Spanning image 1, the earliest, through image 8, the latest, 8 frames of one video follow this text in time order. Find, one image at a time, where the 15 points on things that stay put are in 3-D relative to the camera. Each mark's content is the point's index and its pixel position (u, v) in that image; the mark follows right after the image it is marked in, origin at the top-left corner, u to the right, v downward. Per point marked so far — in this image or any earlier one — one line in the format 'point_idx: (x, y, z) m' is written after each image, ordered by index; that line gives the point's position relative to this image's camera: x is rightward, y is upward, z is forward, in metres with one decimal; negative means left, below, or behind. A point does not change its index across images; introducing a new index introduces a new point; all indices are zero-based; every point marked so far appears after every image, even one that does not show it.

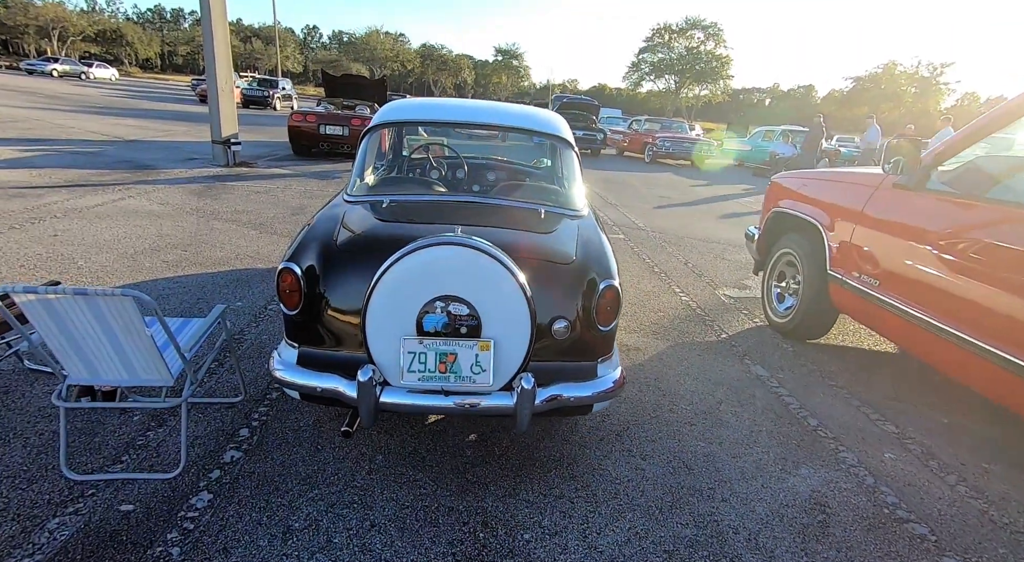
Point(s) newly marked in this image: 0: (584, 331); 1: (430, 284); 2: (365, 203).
0: (+0.5, -0.4, +4.1) m
1: (-0.6, 0.0, +3.8) m
2: (-1.4, +0.7, +5.3) m
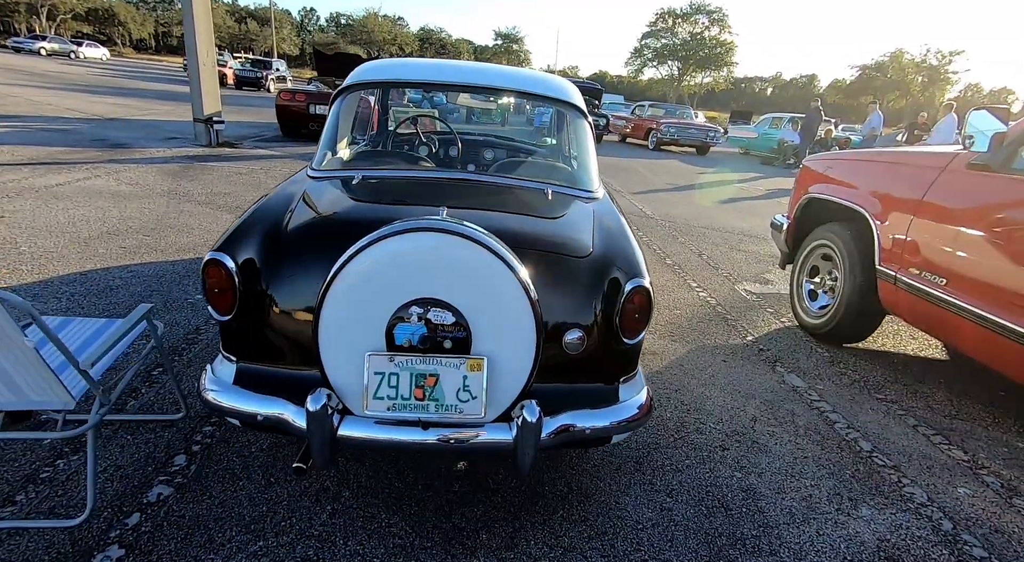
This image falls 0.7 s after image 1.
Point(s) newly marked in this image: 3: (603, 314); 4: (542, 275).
0: (+0.5, -0.4, +3.2) m
1: (-0.6, 0.0, +2.8) m
2: (-1.4, +0.8, +4.4) m
3: (+0.5, -0.2, +3.2) m
4: (+0.2, 0.0, +3.1) m
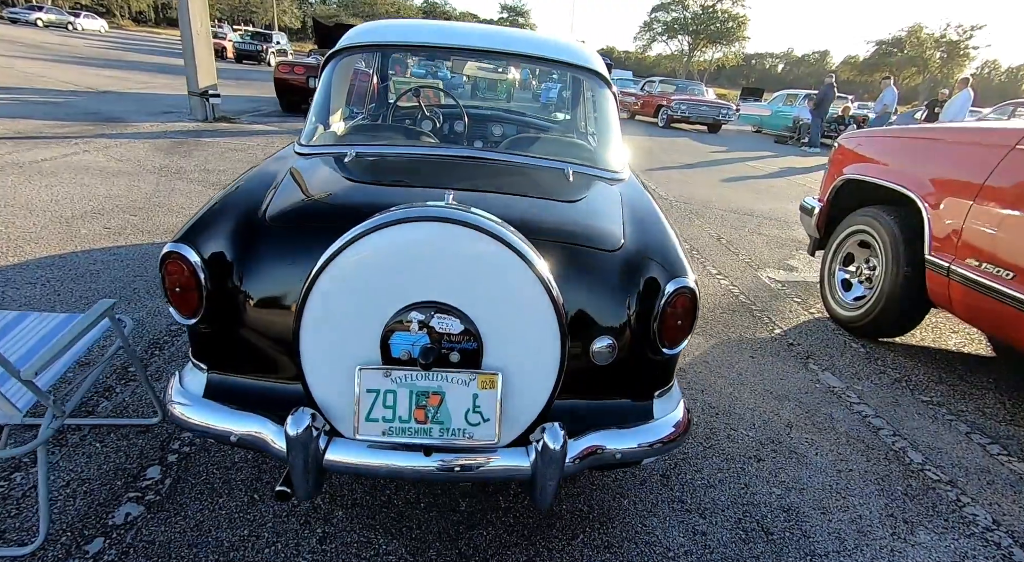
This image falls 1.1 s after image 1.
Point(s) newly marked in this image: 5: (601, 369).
0: (+0.6, -0.4, +2.7) m
1: (-0.5, 0.0, +2.4) m
2: (-1.3, +0.9, +3.9) m
3: (+0.6, -0.2, +2.7) m
4: (+0.3, 0.0, +2.7) m
5: (+0.4, -0.4, +2.7) m
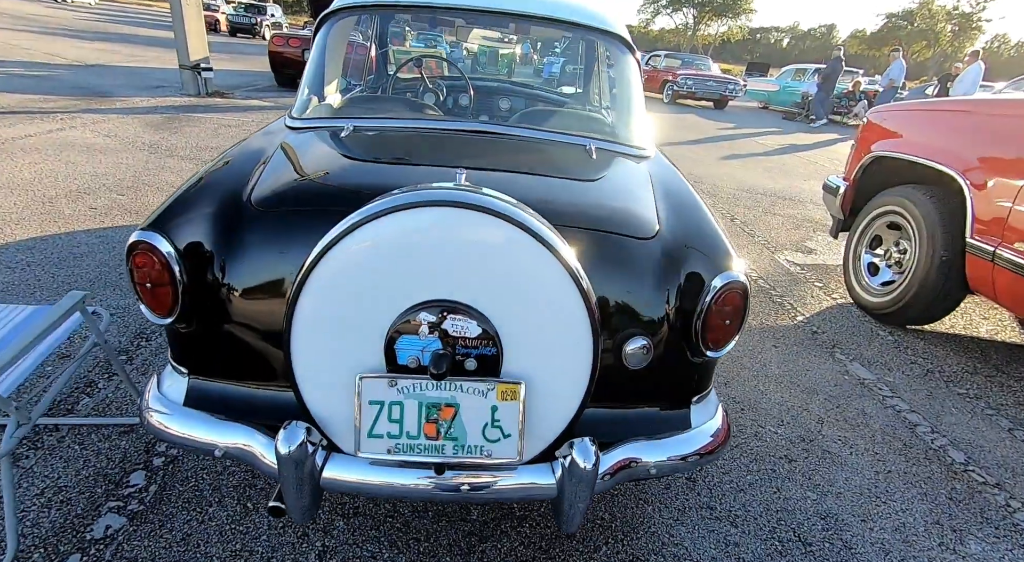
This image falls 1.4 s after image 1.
0: (+0.7, -0.3, +2.4) m
1: (-0.4, 0.0, +2.0) m
2: (-1.2, +0.9, +3.5) m
3: (+0.7, -0.2, +2.4) m
4: (+0.3, +0.1, +2.3) m
5: (+0.5, -0.4, +2.4) m
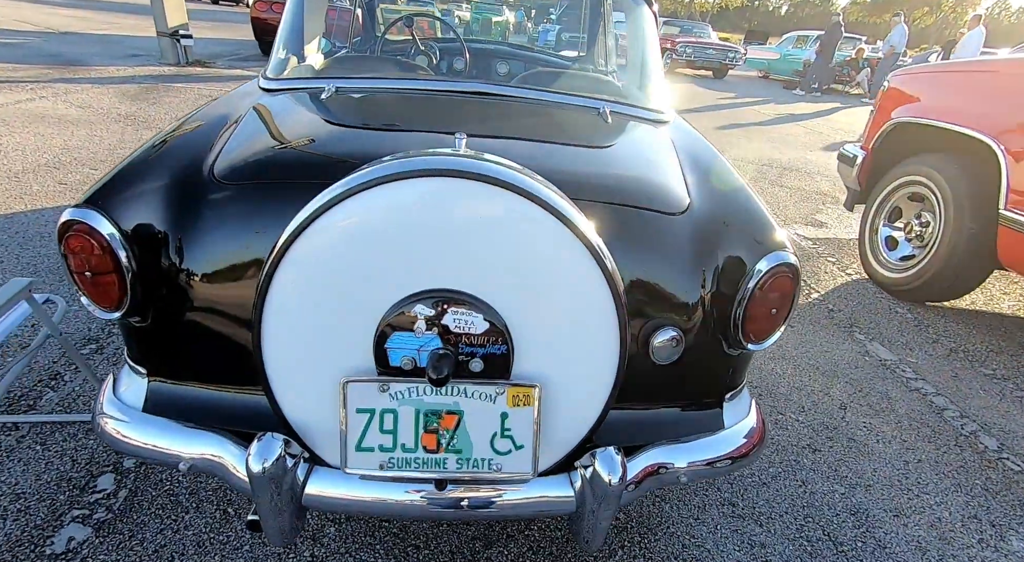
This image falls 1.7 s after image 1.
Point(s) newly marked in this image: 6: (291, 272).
0: (+0.7, -0.3, +2.1) m
1: (-0.3, 0.0, +1.7) m
2: (-1.2, +1.0, +3.1) m
3: (+0.7, -0.1, +2.0) m
4: (+0.4, +0.1, +2.0) m
5: (+0.6, -0.3, +2.1) m
6: (-0.7, 0.0, +1.7) m
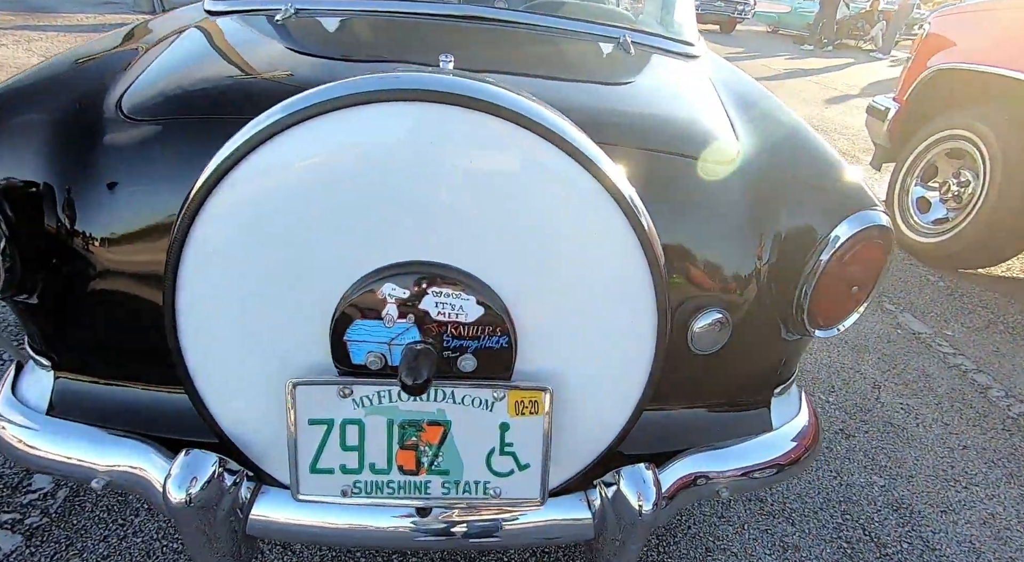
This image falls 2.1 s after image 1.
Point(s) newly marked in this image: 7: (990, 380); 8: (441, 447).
0: (+0.7, -0.2, +1.7) m
1: (-0.3, +0.1, +1.2) m
2: (-1.2, +1.2, +2.6) m
3: (+0.7, 0.0, +1.6) m
4: (+0.4, +0.2, +1.5) m
5: (+0.6, -0.2, +1.7) m
6: (-0.7, +0.1, +1.2) m
7: (+3.2, -0.7, +3.8) m
8: (-0.2, -0.4, +1.4) m
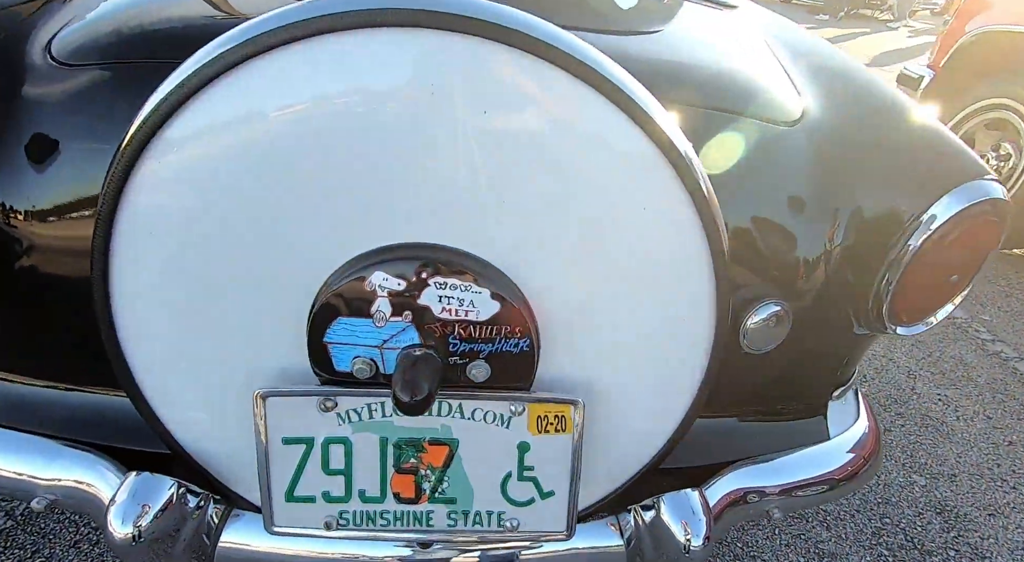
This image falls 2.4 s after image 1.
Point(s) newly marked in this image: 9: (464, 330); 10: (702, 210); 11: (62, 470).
0: (+0.8, -0.1, +1.4) m
1: (-0.3, +0.1, +0.9) m
2: (-1.1, +1.3, +2.3) m
3: (+0.8, 0.0, +1.3) m
4: (+0.4, +0.2, +1.2) m
5: (+0.6, -0.2, +1.4) m
6: (-0.6, +0.1, +1.0) m
7: (+3.3, -0.6, +3.5) m
8: (-0.1, -0.4, +1.1) m
9: (-0.1, -0.1, +1.0) m
10: (+0.3, +0.1, +1.0) m
11: (-1.0, -0.5, +1.3) m
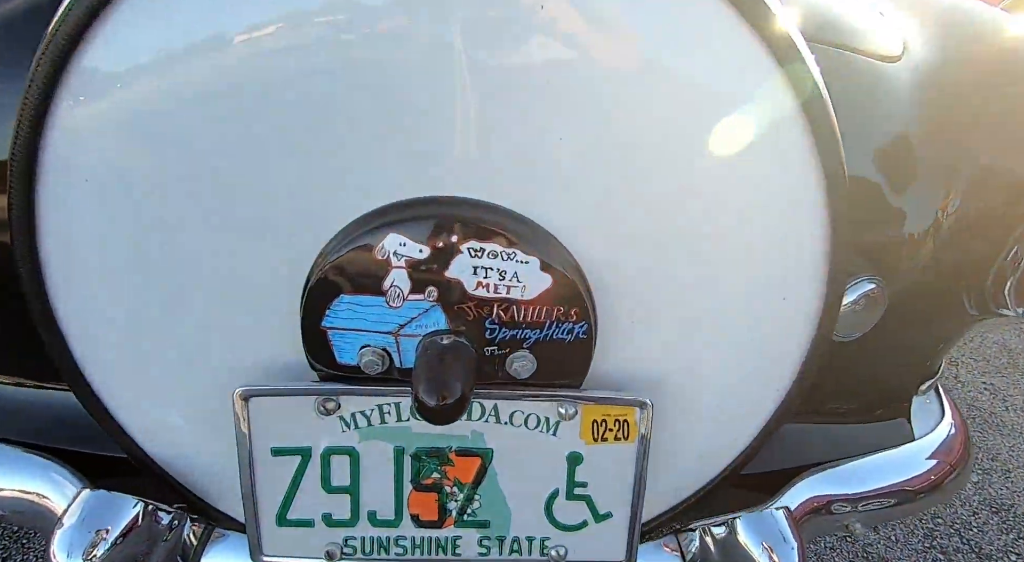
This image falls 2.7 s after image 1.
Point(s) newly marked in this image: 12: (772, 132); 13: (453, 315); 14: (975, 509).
0: (+0.9, -0.1, +1.2) m
1: (-0.2, +0.2, +0.7) m
2: (-1.1, +1.4, +2.0) m
3: (+0.9, +0.1, +1.1) m
4: (+0.5, +0.3, +1.0) m
5: (+0.7, -0.1, +1.2) m
6: (-0.5, +0.2, +0.7) m
7: (+3.4, -0.4, +3.3) m
8: (-0.1, -0.3, +0.9) m
9: (0.0, 0.0, +0.8) m
10: (+0.4, +0.2, +0.8) m
11: (-0.9, -0.4, +1.1) m
12: (+0.3, +0.2, +0.7) m
13: (-0.1, 0.0, +0.8) m
14: (+2.0, -1.0, +2.4) m
